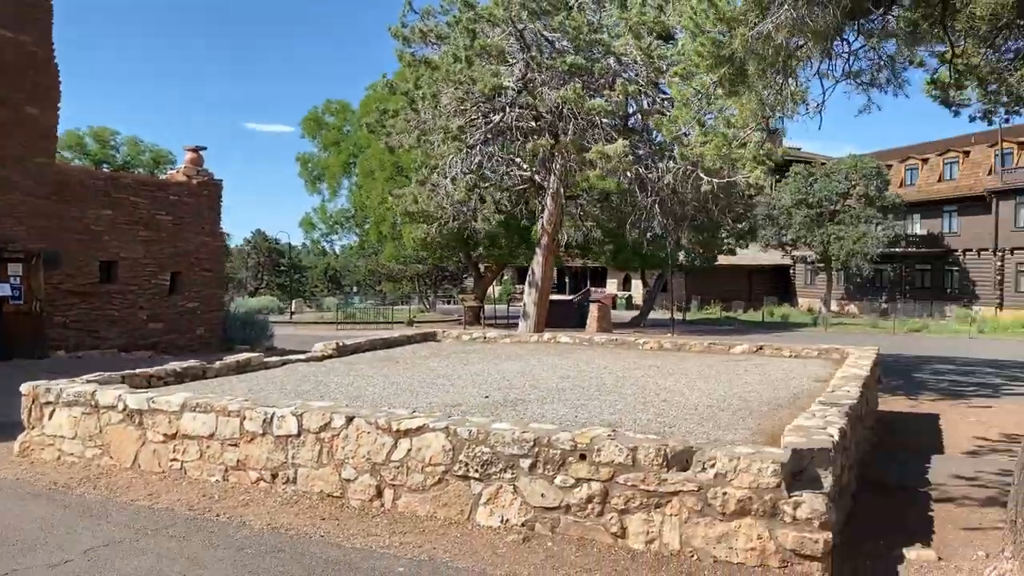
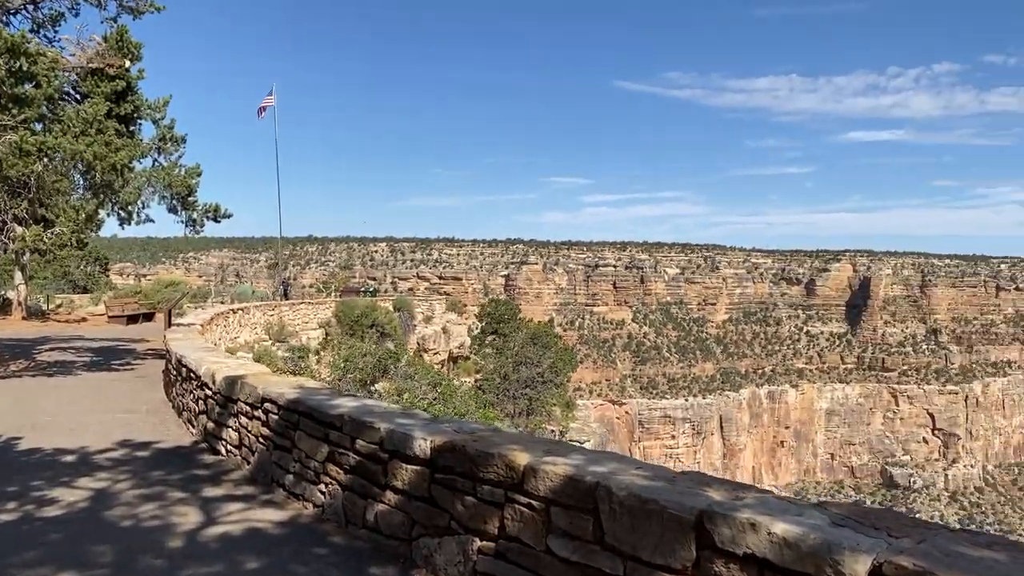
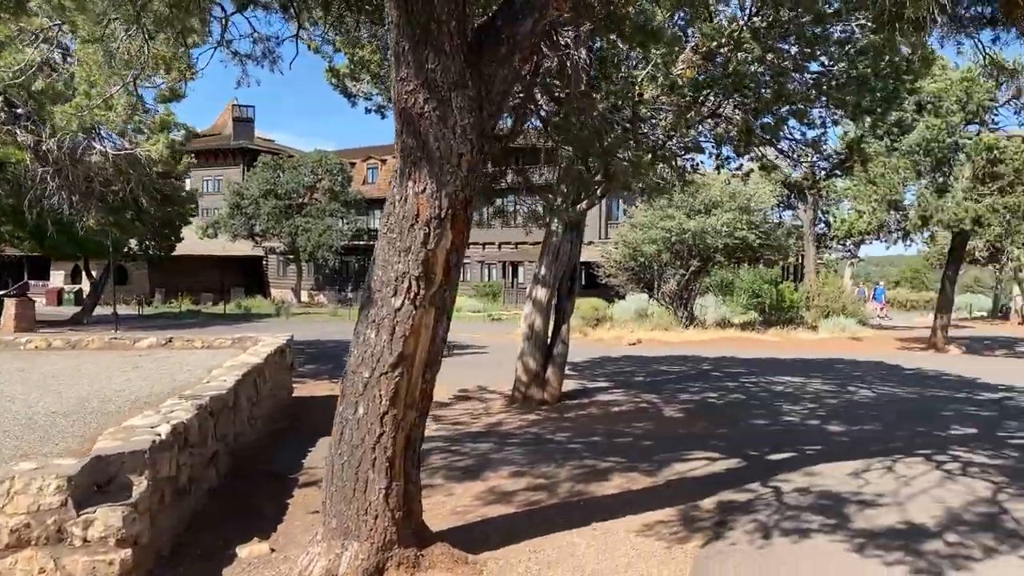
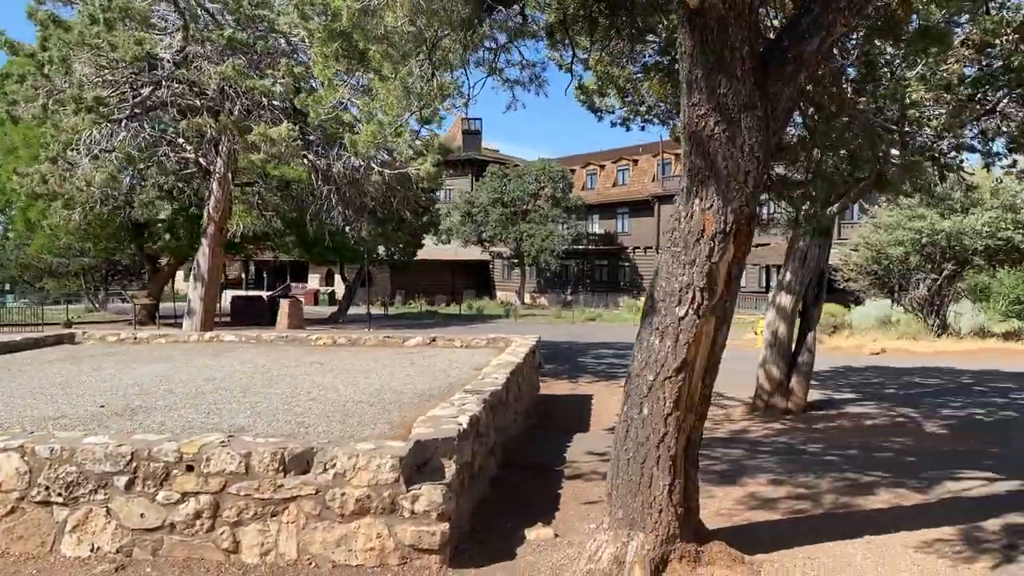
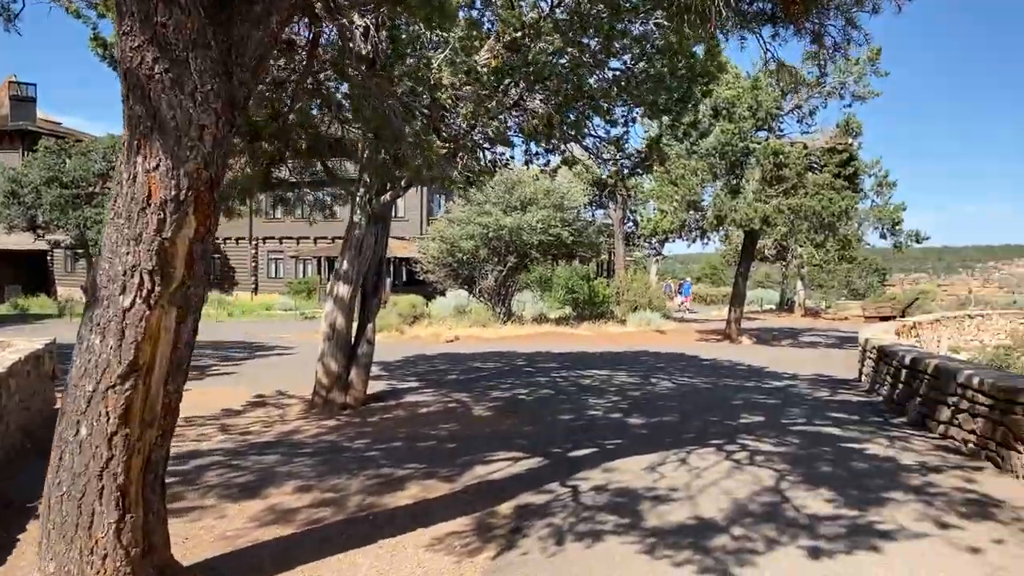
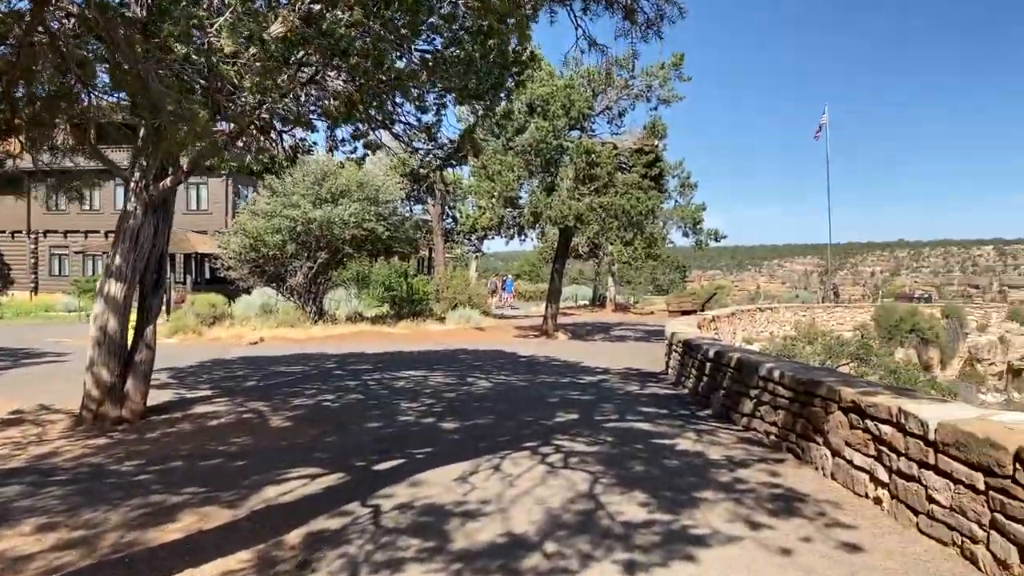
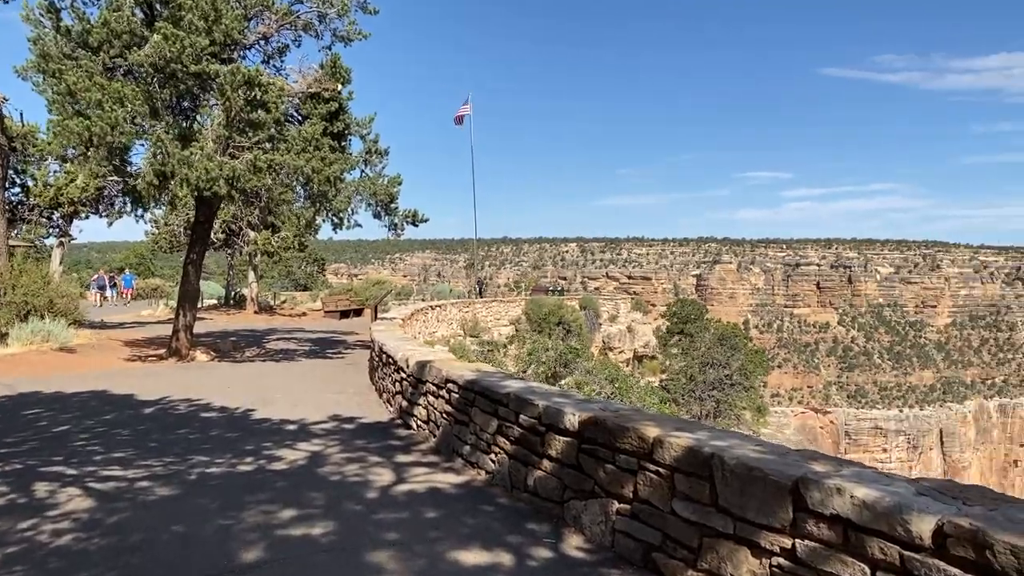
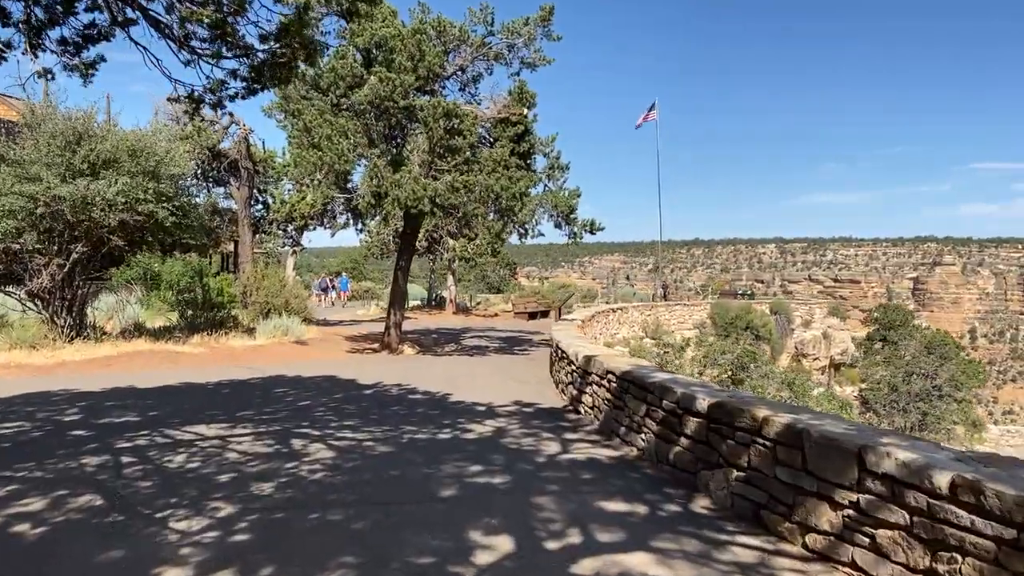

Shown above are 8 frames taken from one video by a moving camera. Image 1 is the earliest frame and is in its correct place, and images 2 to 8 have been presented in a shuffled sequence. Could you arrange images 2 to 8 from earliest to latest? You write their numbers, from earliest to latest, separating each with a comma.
4, 3, 5, 6, 8, 7, 2
